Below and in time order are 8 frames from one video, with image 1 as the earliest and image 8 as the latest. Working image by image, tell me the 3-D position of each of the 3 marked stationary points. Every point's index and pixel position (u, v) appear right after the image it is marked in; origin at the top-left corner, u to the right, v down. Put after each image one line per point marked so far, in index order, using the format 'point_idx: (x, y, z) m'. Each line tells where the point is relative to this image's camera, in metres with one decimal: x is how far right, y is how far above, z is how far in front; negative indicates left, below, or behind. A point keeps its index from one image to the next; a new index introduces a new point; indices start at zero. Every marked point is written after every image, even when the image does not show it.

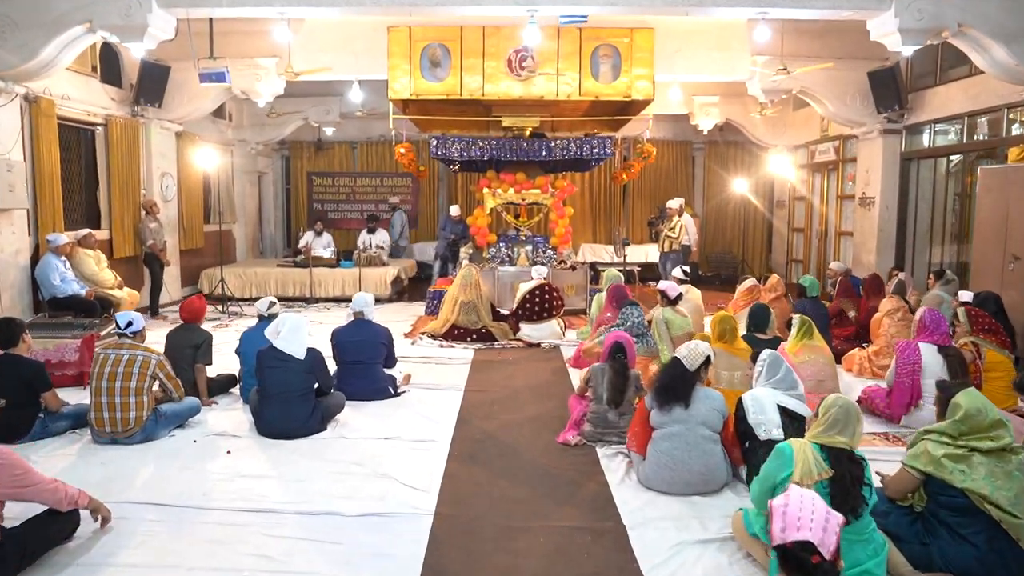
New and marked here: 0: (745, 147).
0: (+4.0, +2.4, +13.1) m
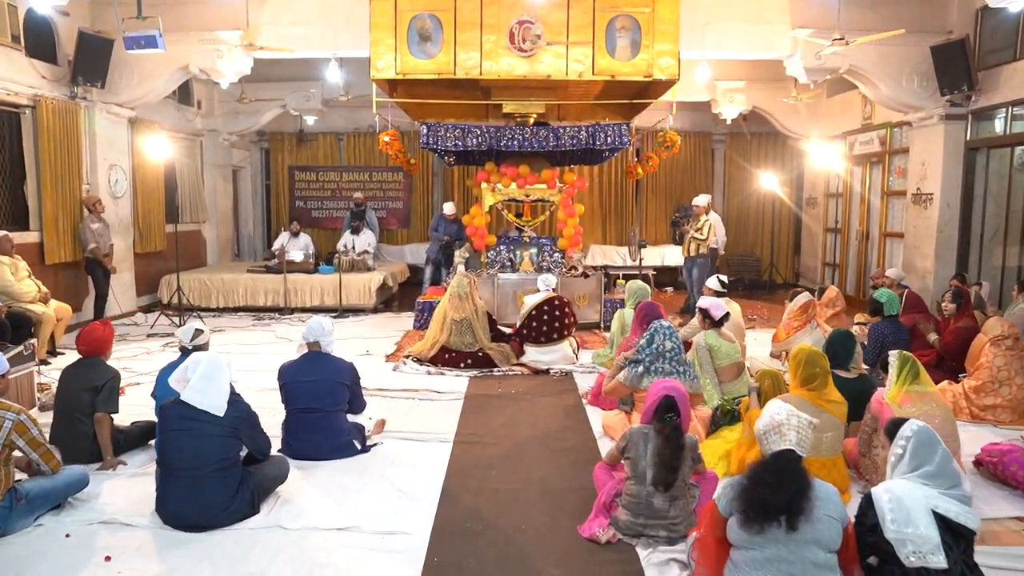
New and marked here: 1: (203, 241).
0: (+4.0, +2.3, +11.9) m
1: (-4.4, +0.7, +10.8) m
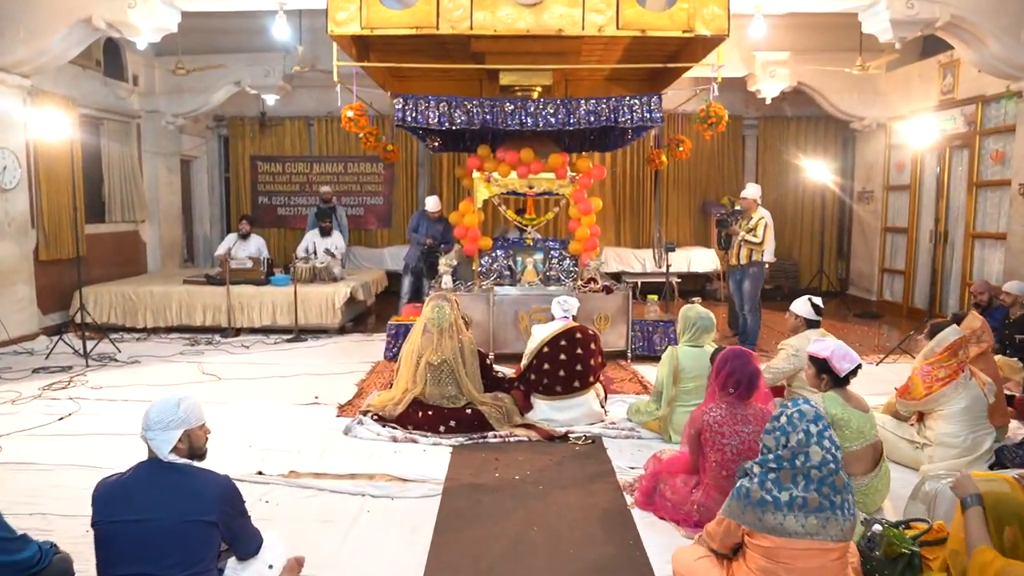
0: (+4.0, +2.2, +10.1) m
1: (-4.4, +0.5, +9.0) m
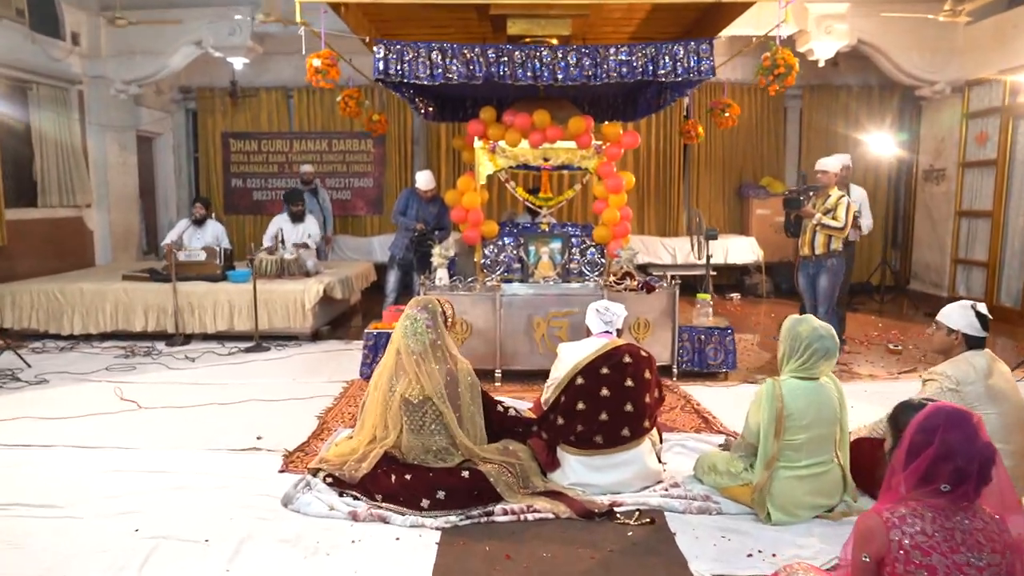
0: (+4.1, +2.3, +8.7) m
1: (-4.3, +0.6, +7.7) m
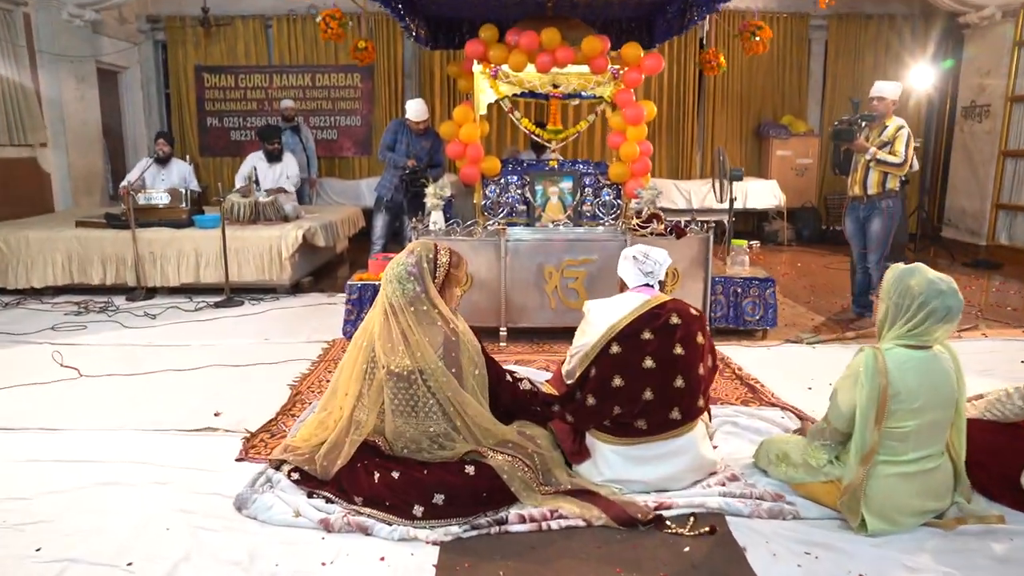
0: (+4.1, +2.8, +7.9) m
1: (-4.3, +1.0, +7.0) m
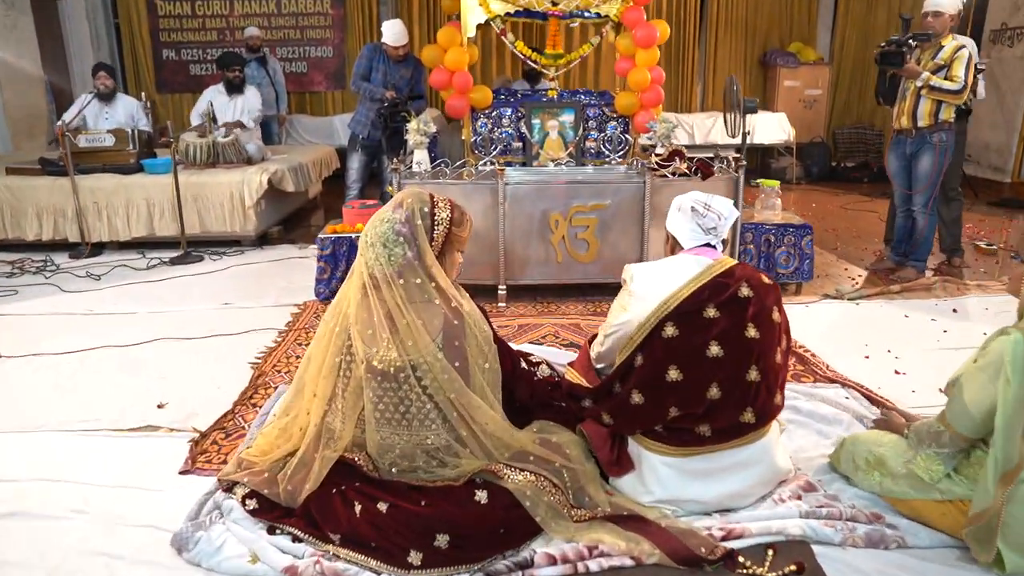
0: (+3.9, +3.4, +7.3) m
1: (-4.4, +1.4, +6.2) m
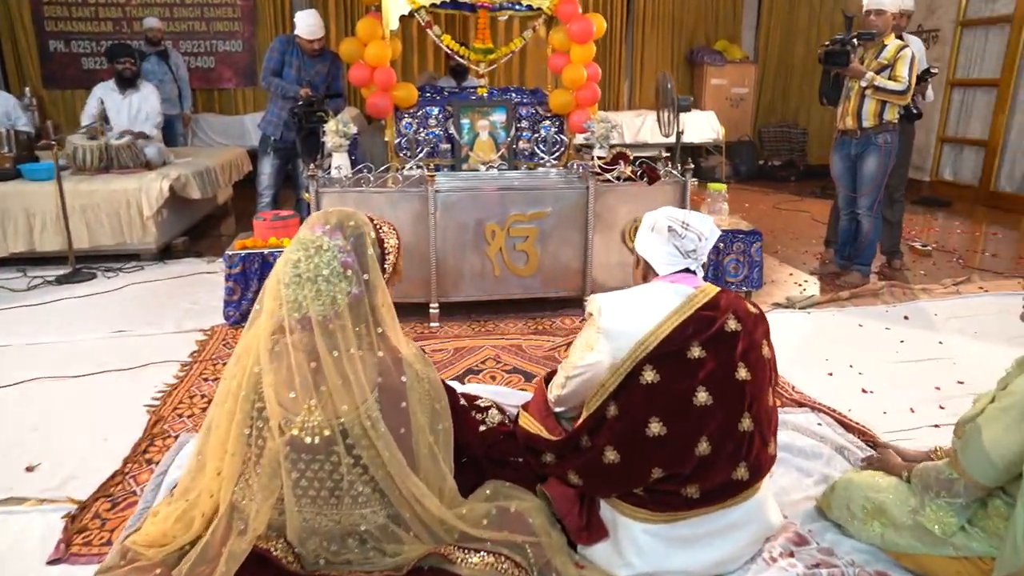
0: (+3.2, +3.4, +7.3) m
1: (-4.9, +1.2, +5.5) m
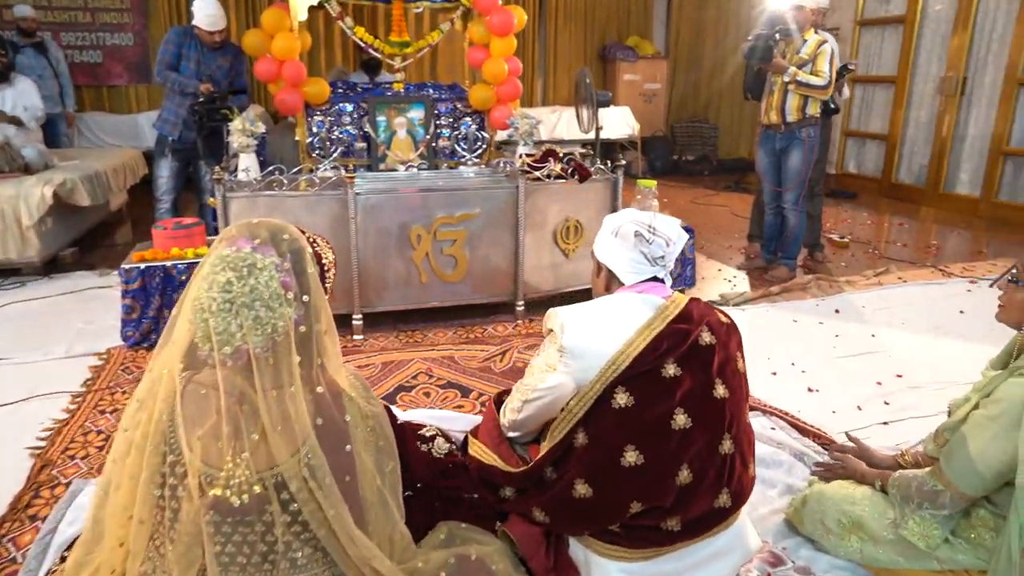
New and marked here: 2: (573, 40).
0: (+2.3, +3.5, +7.4) m
1: (-5.5, +1.1, +4.7) m
2: (+0.6, +2.5, +7.5) m
